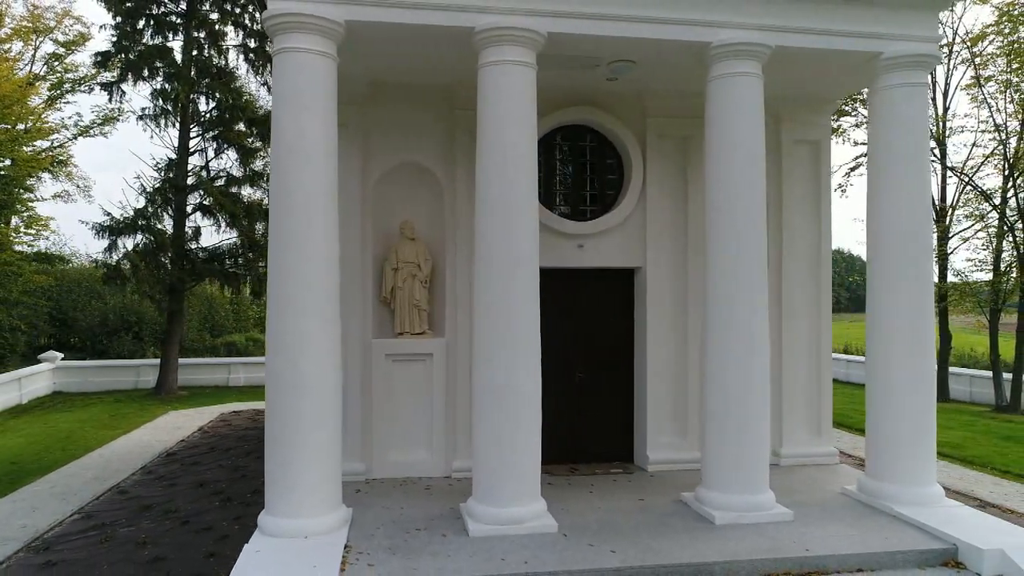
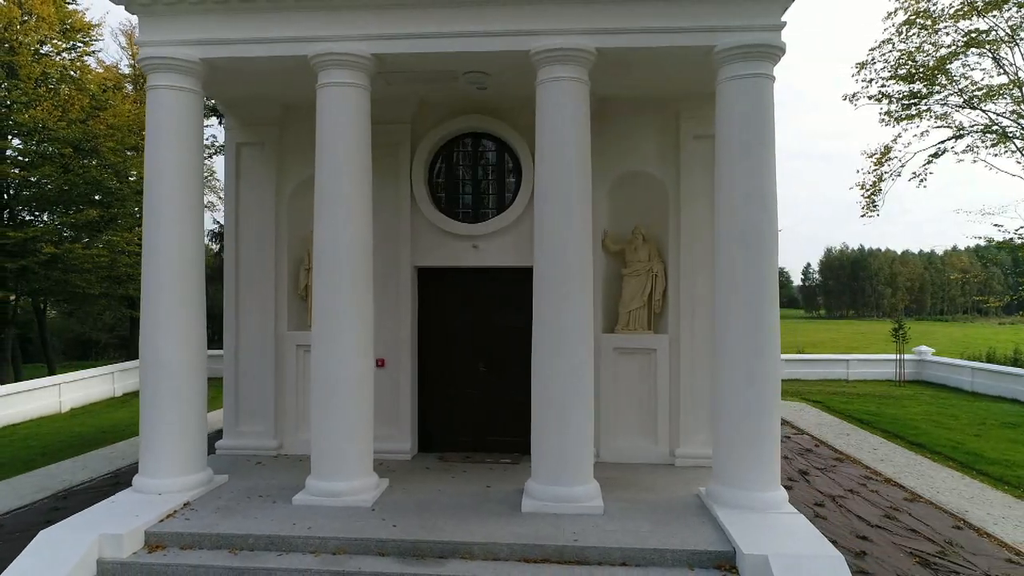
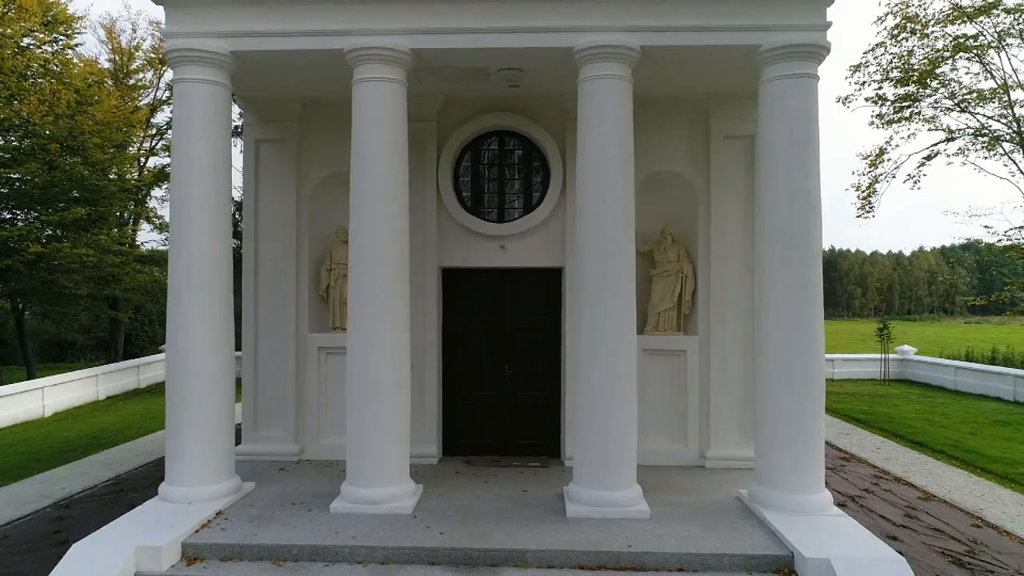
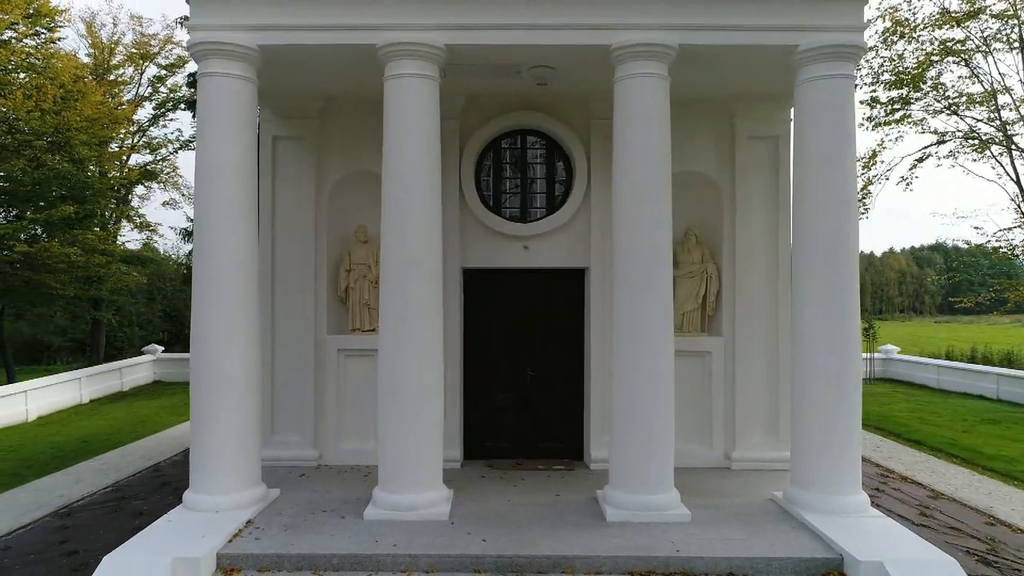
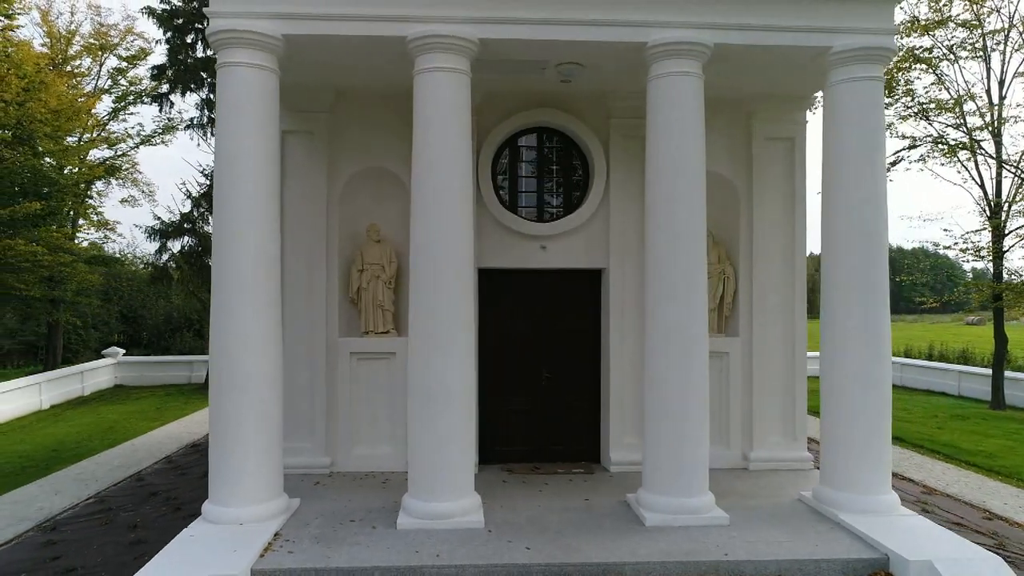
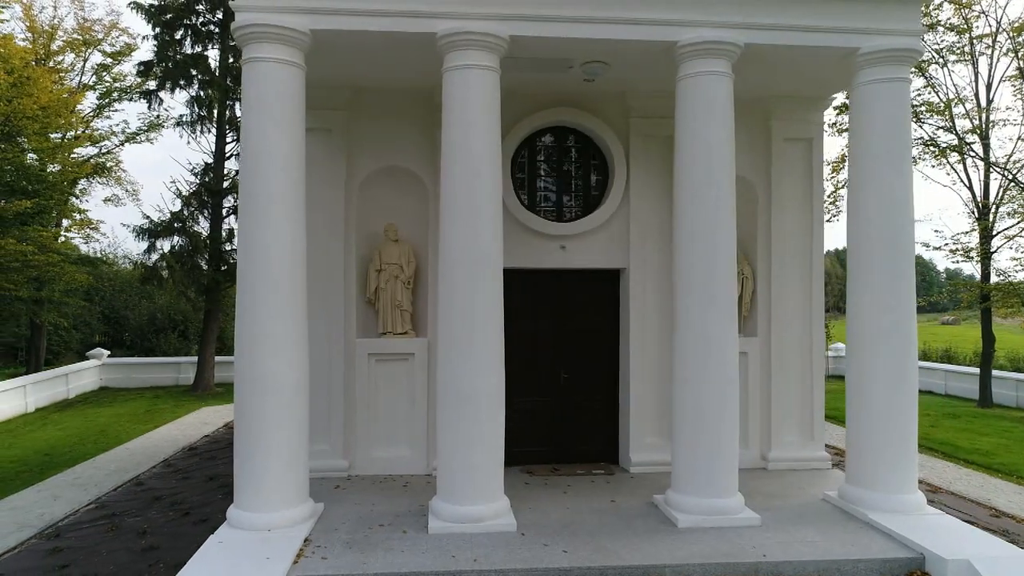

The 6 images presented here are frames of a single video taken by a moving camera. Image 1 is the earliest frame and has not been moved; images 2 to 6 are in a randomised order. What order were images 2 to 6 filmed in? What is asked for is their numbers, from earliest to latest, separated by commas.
6, 5, 4, 3, 2
